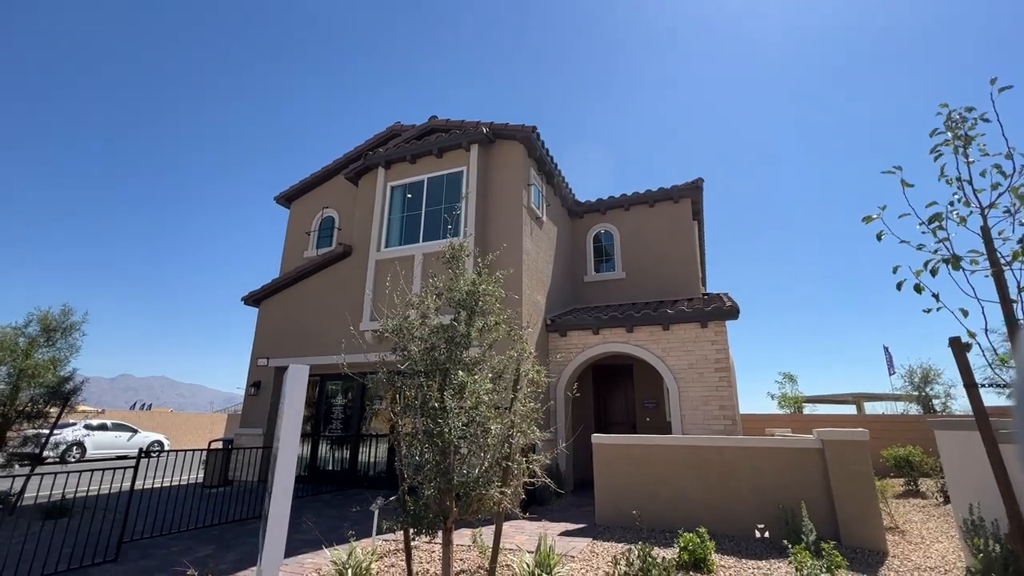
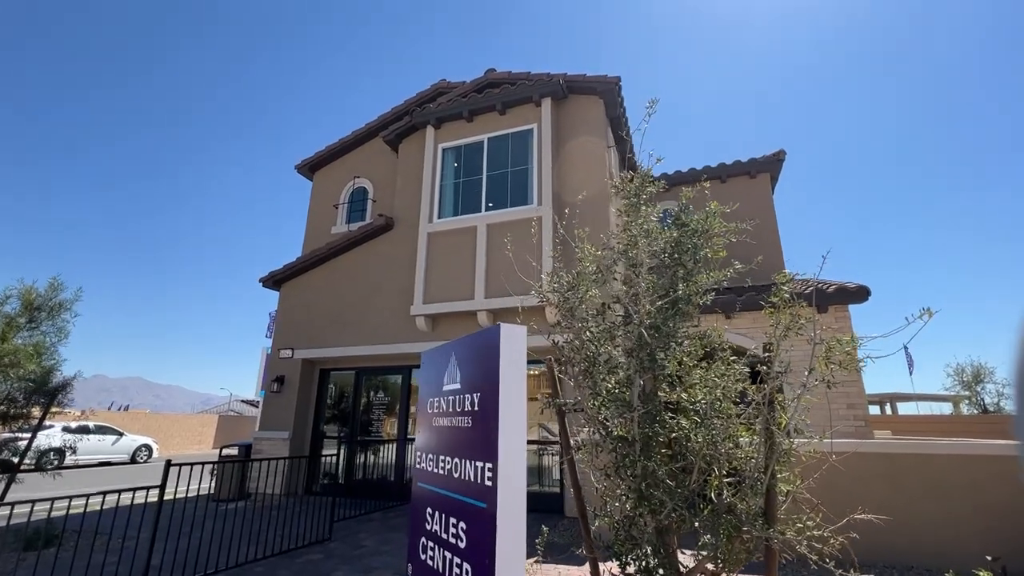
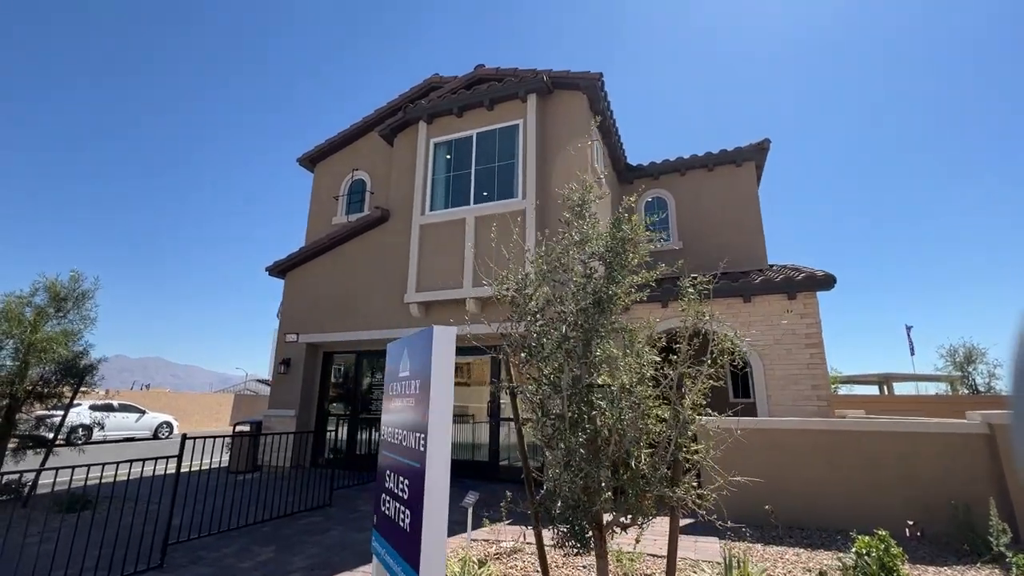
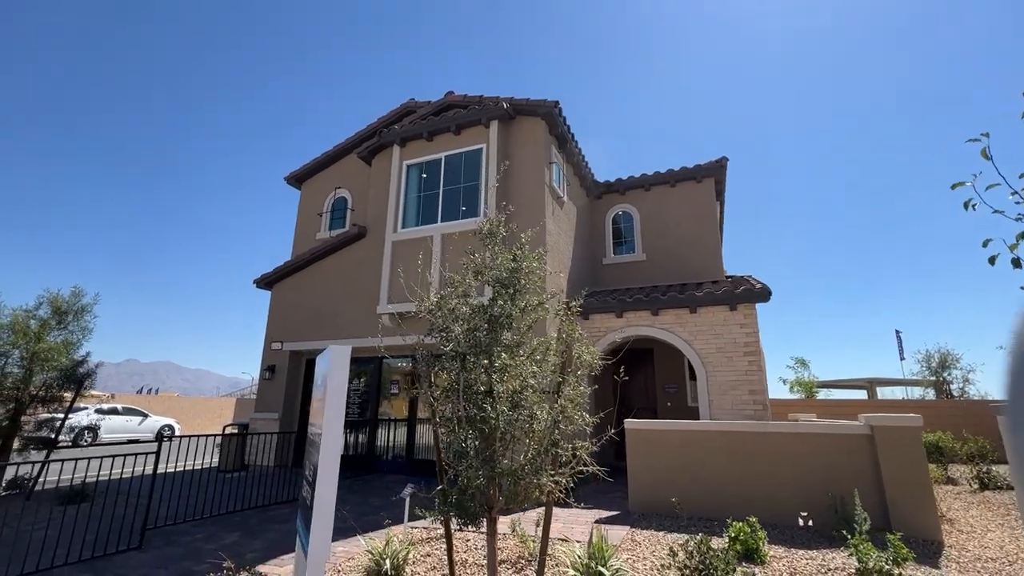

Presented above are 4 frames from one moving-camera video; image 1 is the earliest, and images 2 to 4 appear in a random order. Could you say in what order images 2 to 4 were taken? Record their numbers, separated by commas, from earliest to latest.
4, 3, 2
